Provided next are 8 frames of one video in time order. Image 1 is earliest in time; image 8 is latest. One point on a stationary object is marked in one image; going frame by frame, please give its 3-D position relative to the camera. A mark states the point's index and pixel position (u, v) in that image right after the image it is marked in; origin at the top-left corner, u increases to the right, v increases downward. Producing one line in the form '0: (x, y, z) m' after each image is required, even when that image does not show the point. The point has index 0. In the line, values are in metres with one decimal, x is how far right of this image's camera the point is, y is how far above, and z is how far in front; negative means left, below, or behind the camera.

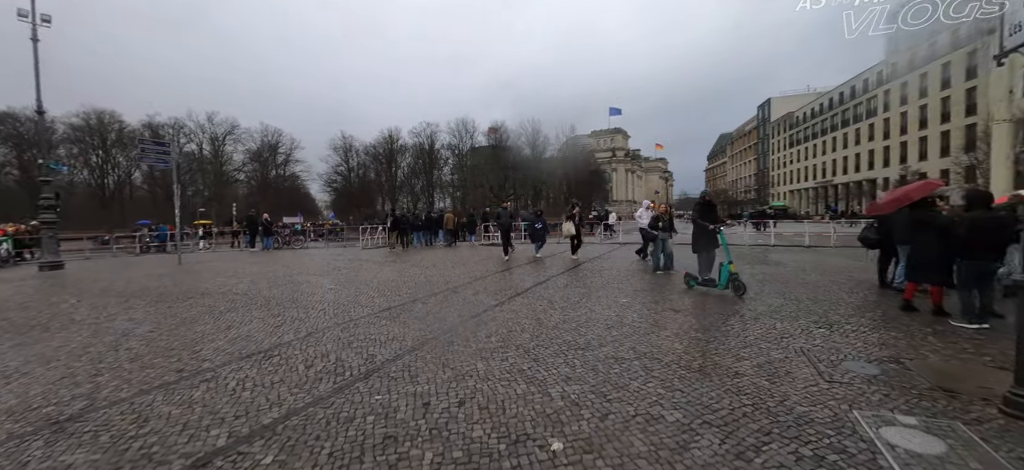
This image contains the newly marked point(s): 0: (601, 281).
0: (+2.1, -1.1, +8.9) m
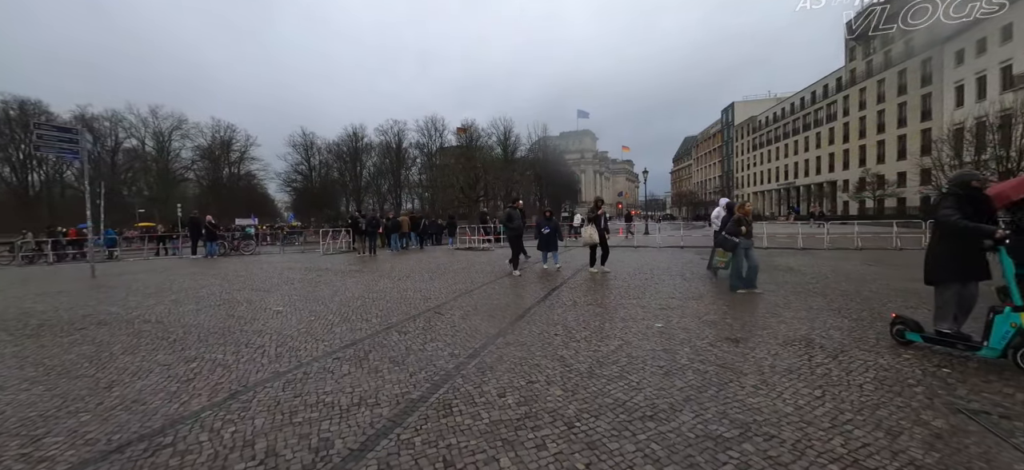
0: (+2.1, -1.2, +7.5) m
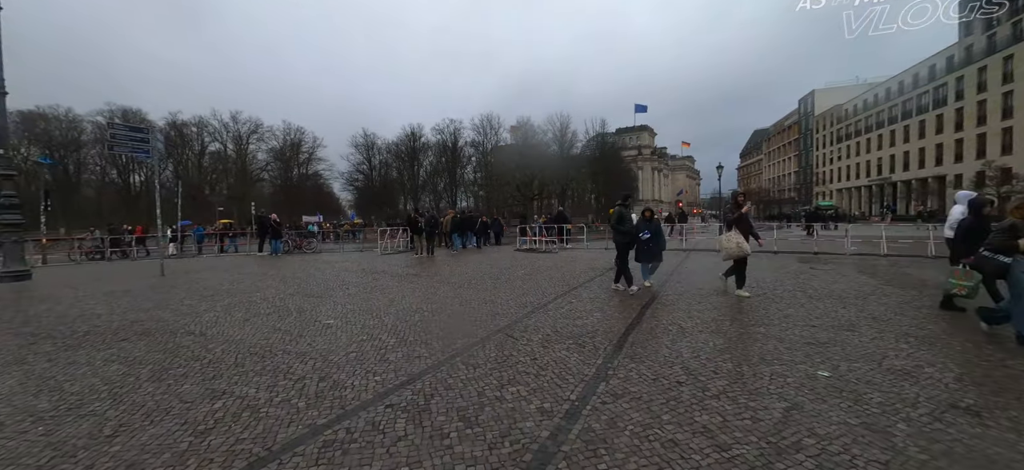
0: (+3.4, -1.3, +5.8) m
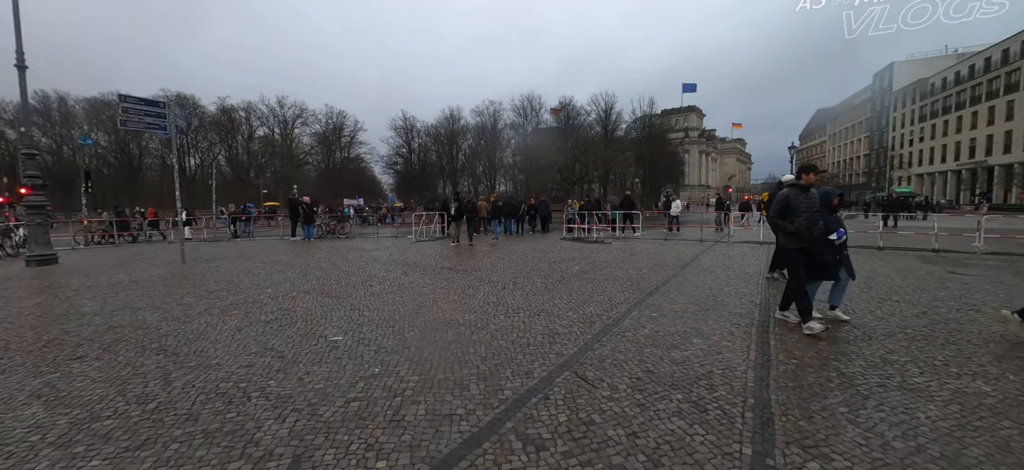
0: (+4.1, -1.3, +3.8) m
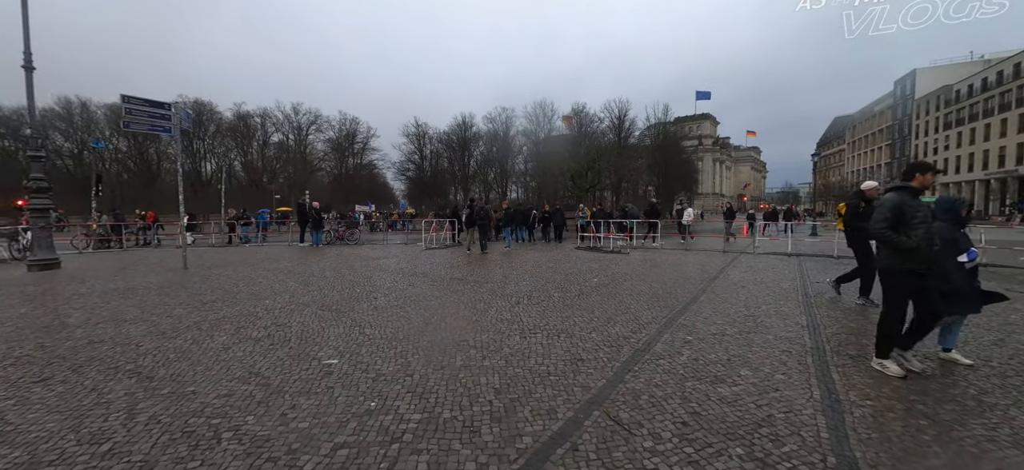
0: (+4.2, -1.5, +3.1) m
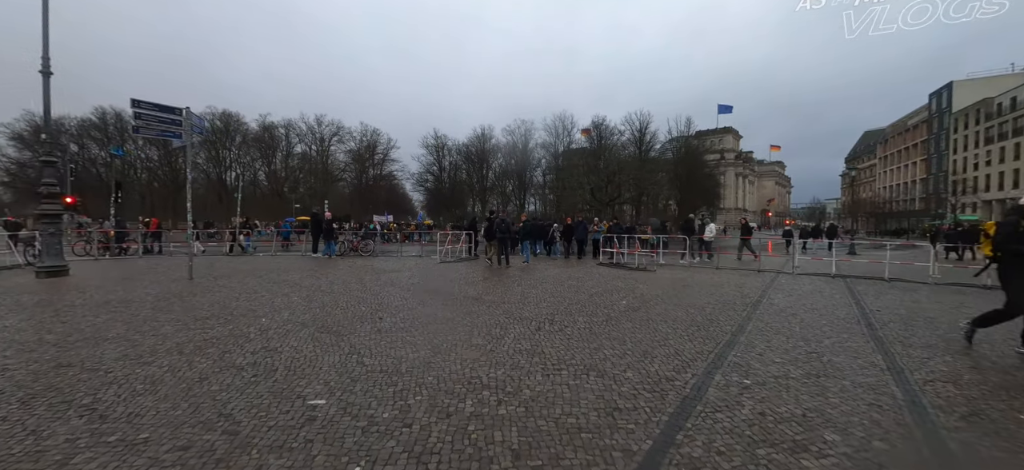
0: (+4.4, -1.7, +2.1) m
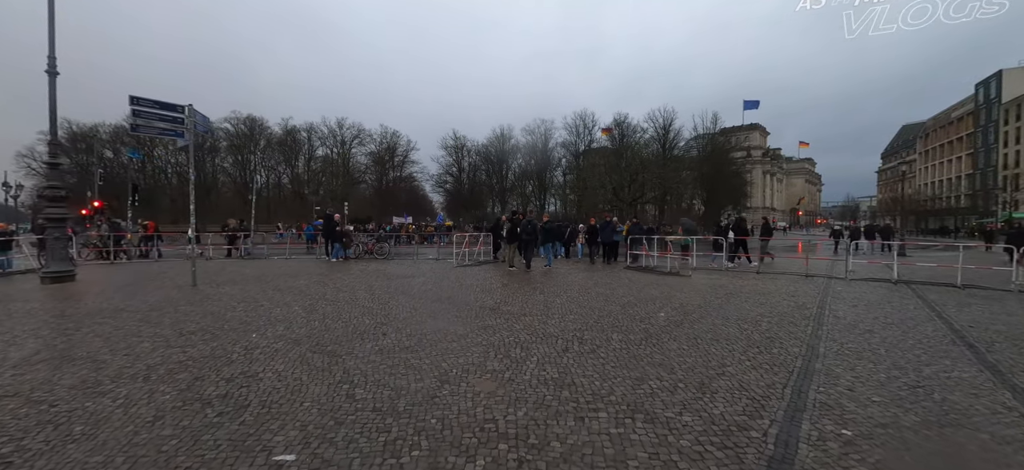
0: (+4.5, -1.7, +1.0) m
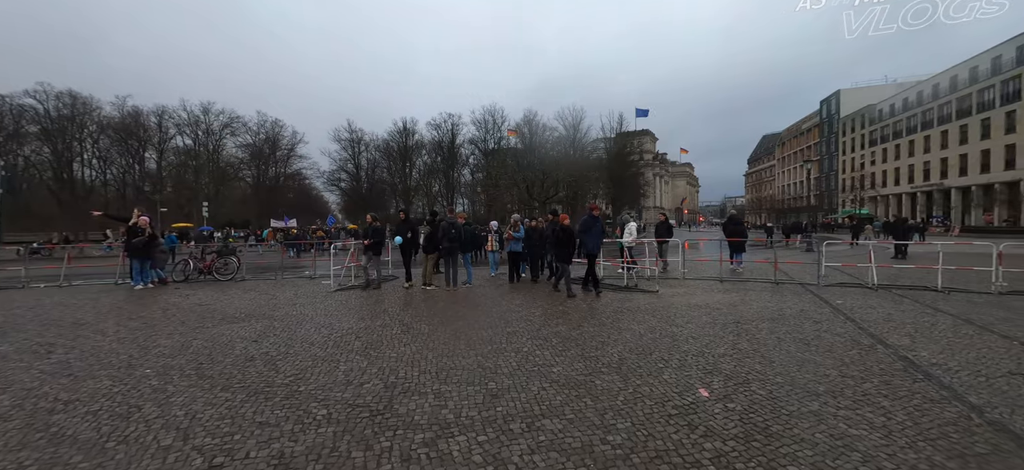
0: (+4.9, -1.7, -1.4) m
